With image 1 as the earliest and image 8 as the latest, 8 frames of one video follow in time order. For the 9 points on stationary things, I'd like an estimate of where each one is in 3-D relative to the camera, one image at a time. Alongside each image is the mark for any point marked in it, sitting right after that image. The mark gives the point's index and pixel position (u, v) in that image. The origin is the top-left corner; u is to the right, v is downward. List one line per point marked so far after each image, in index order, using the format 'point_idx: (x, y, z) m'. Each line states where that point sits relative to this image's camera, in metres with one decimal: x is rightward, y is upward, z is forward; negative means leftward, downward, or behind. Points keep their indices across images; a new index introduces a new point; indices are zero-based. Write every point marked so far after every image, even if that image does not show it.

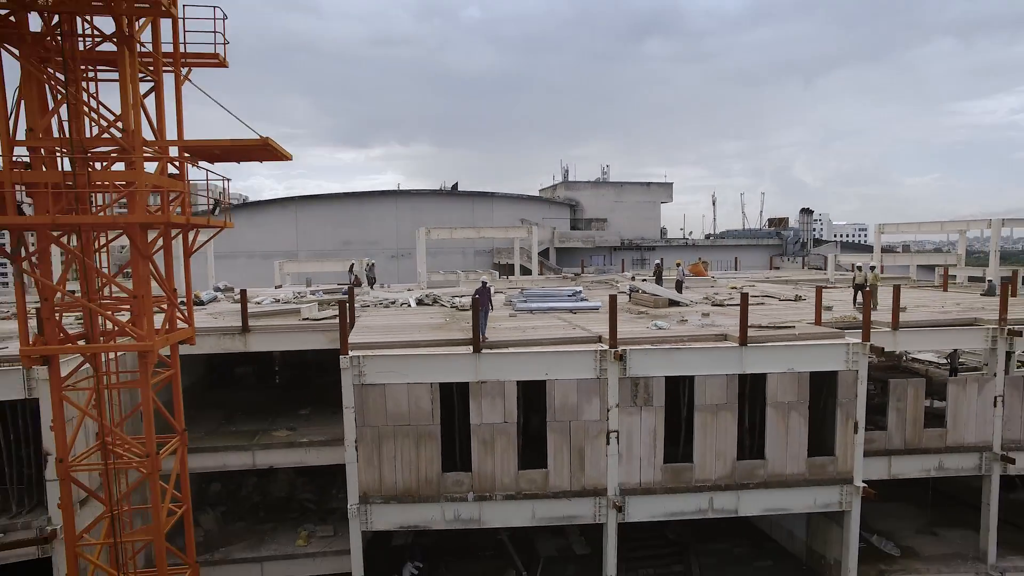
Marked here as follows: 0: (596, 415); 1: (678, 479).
0: (+1.8, -2.6, +12.0) m
1: (+3.6, -4.1, +12.4) m
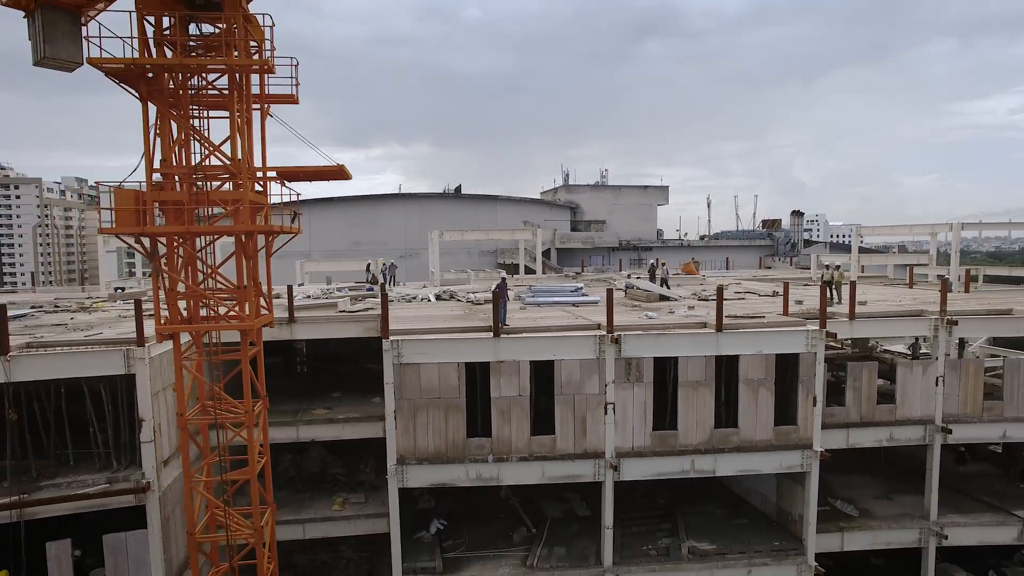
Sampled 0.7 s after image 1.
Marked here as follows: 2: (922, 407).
0: (+2.1, -2.5, +14.4) m
1: (+3.9, -4.0, +14.8) m
2: (+12.0, -3.4, +16.8) m
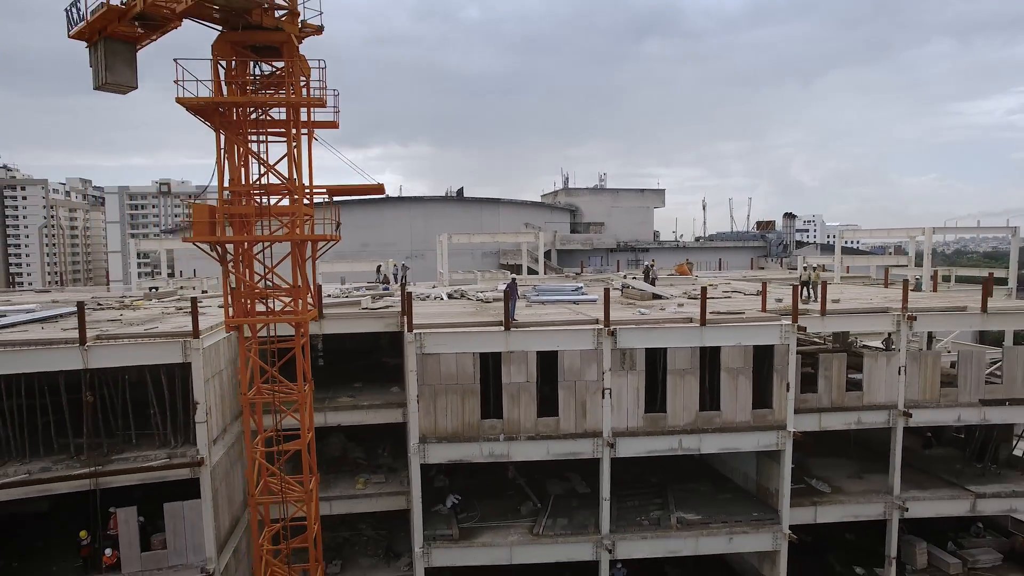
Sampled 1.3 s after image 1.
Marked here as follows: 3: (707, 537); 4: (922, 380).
0: (+2.3, -2.5, +16.3) m
1: (+4.2, -4.0, +16.8) m
2: (+12.3, -3.4, +18.8) m
3: (+5.8, -7.4, +17.1) m
4: (+13.5, -3.0, +19.0) m
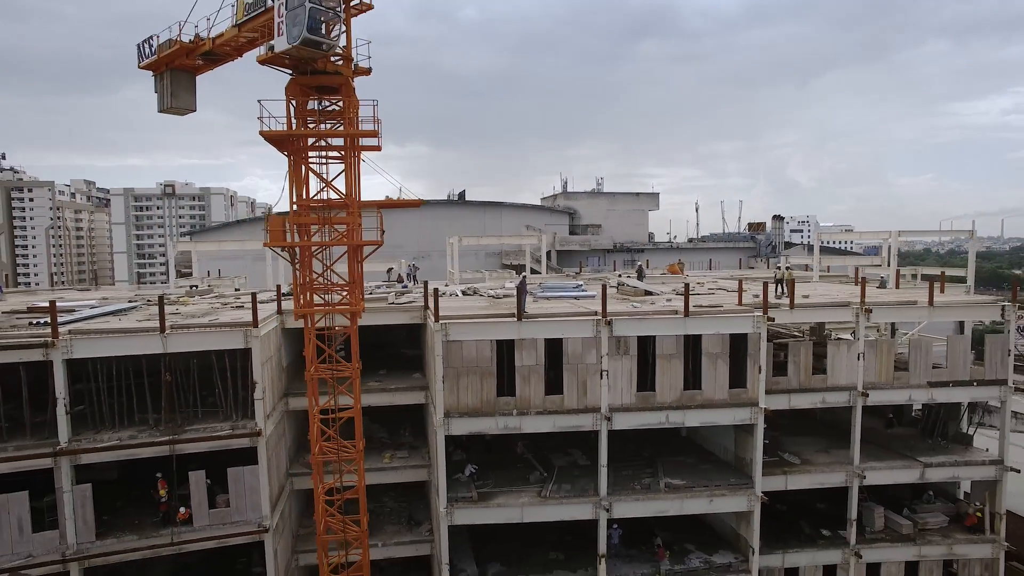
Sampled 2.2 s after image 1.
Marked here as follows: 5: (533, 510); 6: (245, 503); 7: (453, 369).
0: (+2.7, -2.4, +19.2) m
1: (+4.6, -3.9, +19.6) m
2: (+12.6, -3.3, +21.6) m
3: (+6.1, -7.3, +19.9) m
4: (+13.8, -2.9, +21.8) m
5: (+0.7, -7.5, +19.5) m
6: (-8.6, -6.9, +18.5) m
7: (-2.0, -2.7, +19.1) m
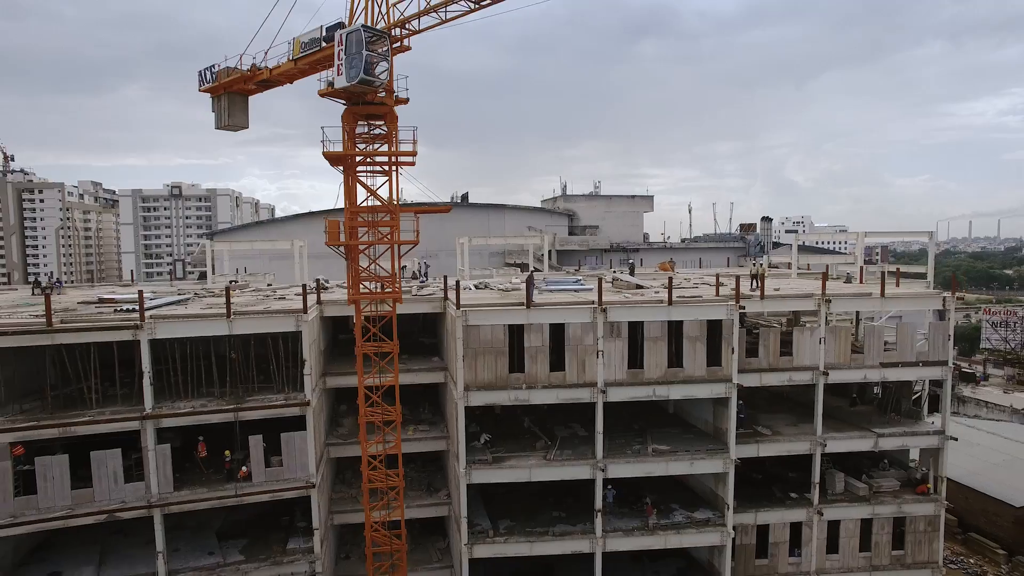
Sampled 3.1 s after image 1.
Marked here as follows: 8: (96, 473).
0: (+3.1, -2.1, +22.5) m
1: (+4.9, -3.6, +22.9) m
2: (+13.0, -3.0, +25.0) m
3: (+6.5, -7.0, +23.3) m
4: (+14.2, -2.6, +25.2) m
5: (+1.1, -7.2, +22.9) m
6: (-8.2, -6.6, +21.8) m
7: (-1.6, -2.4, +22.4) m
8: (-14.3, -6.4, +19.9) m
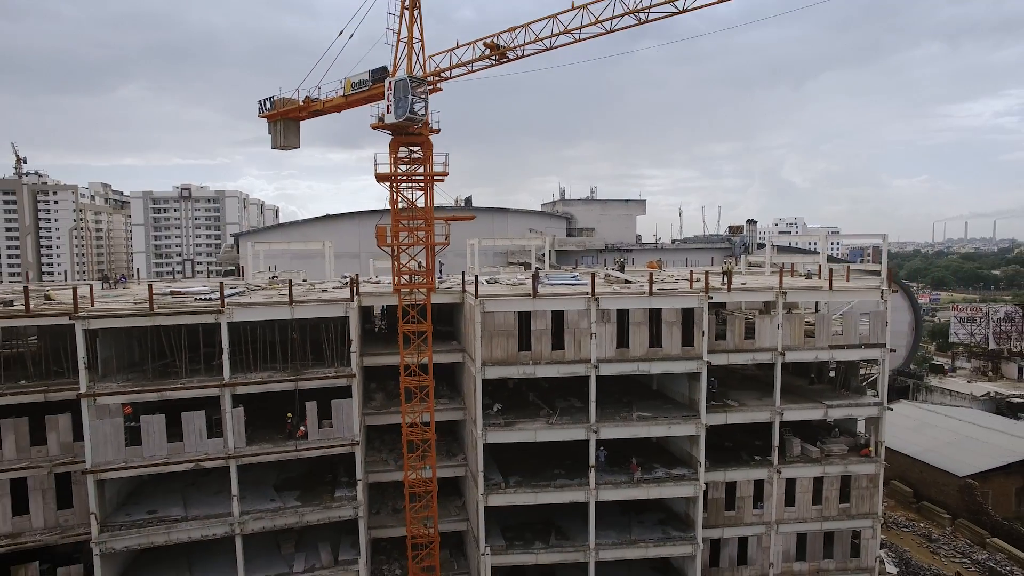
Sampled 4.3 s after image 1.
0: (+3.5, -1.8, +27.3) m
1: (+5.4, -3.3, +27.8) m
2: (+13.4, -2.7, +29.9) m
3: (+6.9, -6.7, +28.1) m
4: (+14.6, -2.3, +30.1) m
5: (+1.5, -6.9, +27.7) m
6: (-7.8, -6.3, +26.6) m
7: (-1.2, -2.1, +27.2) m
8: (-13.9, -6.1, +24.6) m
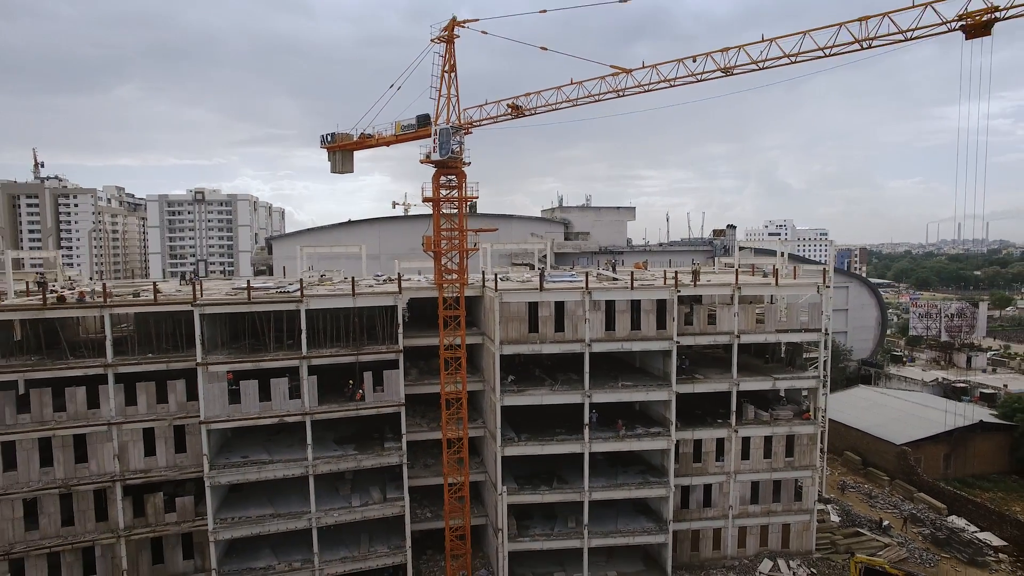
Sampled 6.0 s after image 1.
0: (+4.2, -1.5, +34.8) m
1: (+6.0, -3.0, +35.3) m
2: (+14.1, -2.5, +37.5) m
3: (+7.6, -6.4, +35.7) m
4: (+15.3, -2.0, +37.7) m
5: (+2.2, -6.6, +35.2) m
6: (-7.1, -6.0, +34.0) m
7: (-0.5, -1.8, +34.7) m
8: (-13.2, -5.8, +32.0) m
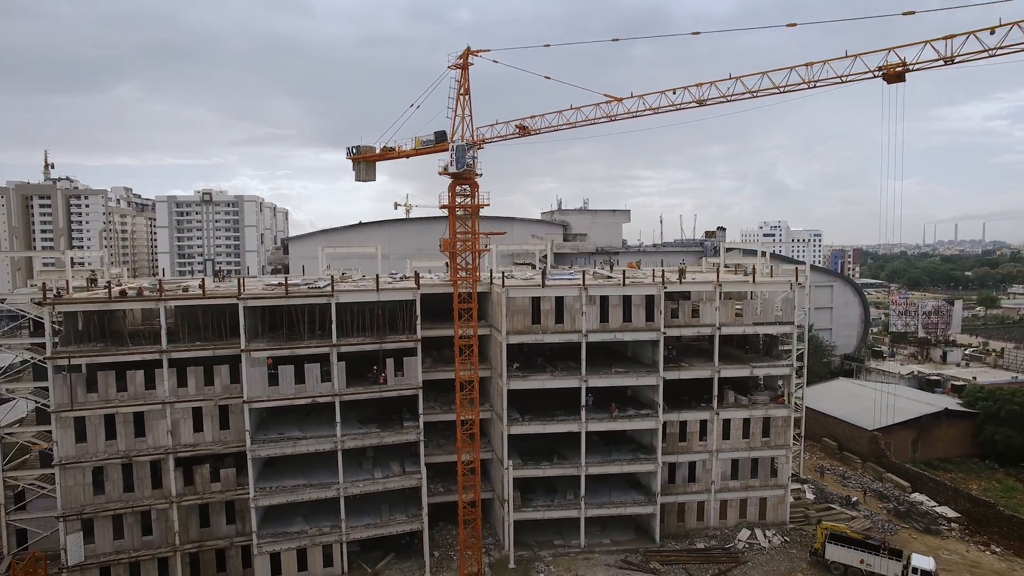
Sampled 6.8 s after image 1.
0: (+4.6, -1.3, +39.1) m
1: (+6.4, -2.8, +39.6) m
2: (+14.4, -2.2, +41.8) m
3: (+7.9, -6.2, +40.0) m
4: (+15.6, -1.8, +42.0) m
5: (+2.5, -6.4, +39.5) m
6: (-6.7, -5.8, +38.3) m
7: (-0.1, -1.6, +39.0) m
8: (-12.8, -5.5, +36.3) m
